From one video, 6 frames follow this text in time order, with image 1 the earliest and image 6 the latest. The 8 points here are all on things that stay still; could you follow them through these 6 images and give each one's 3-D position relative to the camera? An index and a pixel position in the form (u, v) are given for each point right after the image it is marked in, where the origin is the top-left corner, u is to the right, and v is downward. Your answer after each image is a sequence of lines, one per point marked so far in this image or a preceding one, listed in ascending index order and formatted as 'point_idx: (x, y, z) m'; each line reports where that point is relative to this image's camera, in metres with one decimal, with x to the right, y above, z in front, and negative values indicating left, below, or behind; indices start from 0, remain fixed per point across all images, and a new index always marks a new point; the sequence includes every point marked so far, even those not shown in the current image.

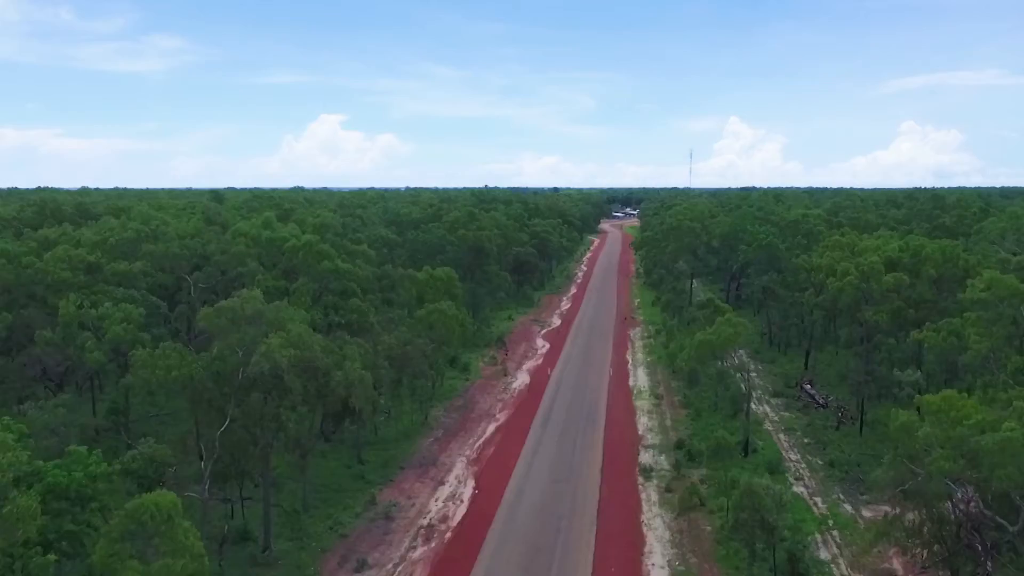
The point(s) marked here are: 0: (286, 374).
0: (-3.8, -1.5, +17.4) m
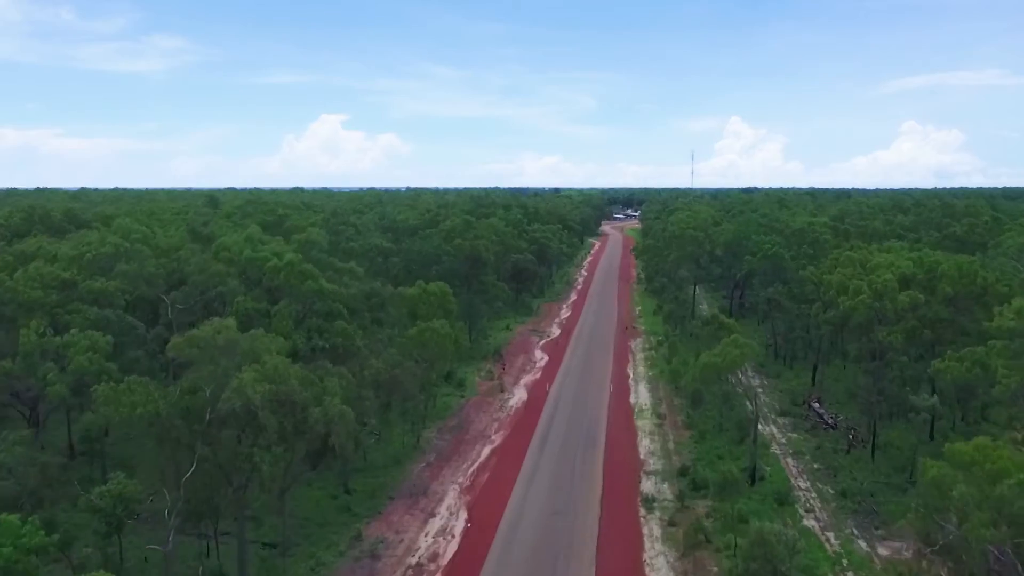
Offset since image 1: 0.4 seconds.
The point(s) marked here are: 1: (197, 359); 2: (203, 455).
0: (-3.9, -1.9, +16.1) m
1: (-5.3, -1.2, +17.2) m
2: (-5.0, -2.7, +16.6) m
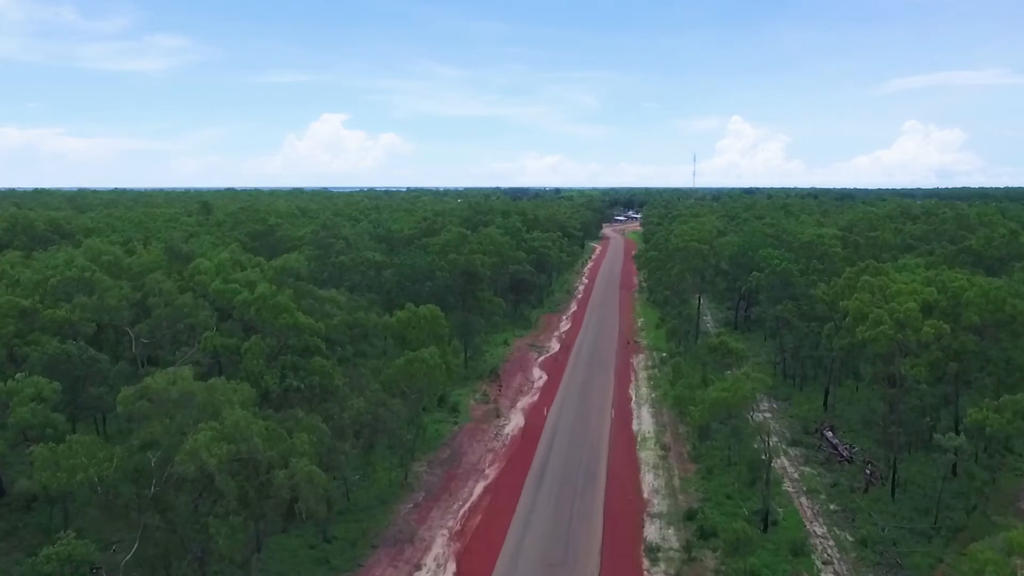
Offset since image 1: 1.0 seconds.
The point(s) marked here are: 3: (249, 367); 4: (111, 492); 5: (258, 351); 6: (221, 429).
0: (-4.1, -2.6, +14.3) m
1: (-5.4, -1.9, +15.4) m
2: (-5.1, -3.4, +14.7) m
3: (-5.0, -1.5, +19.6) m
4: (-5.7, -2.9, +14.5) m
5: (-4.9, -1.2, +19.9) m
6: (-4.2, -2.0, +14.8) m
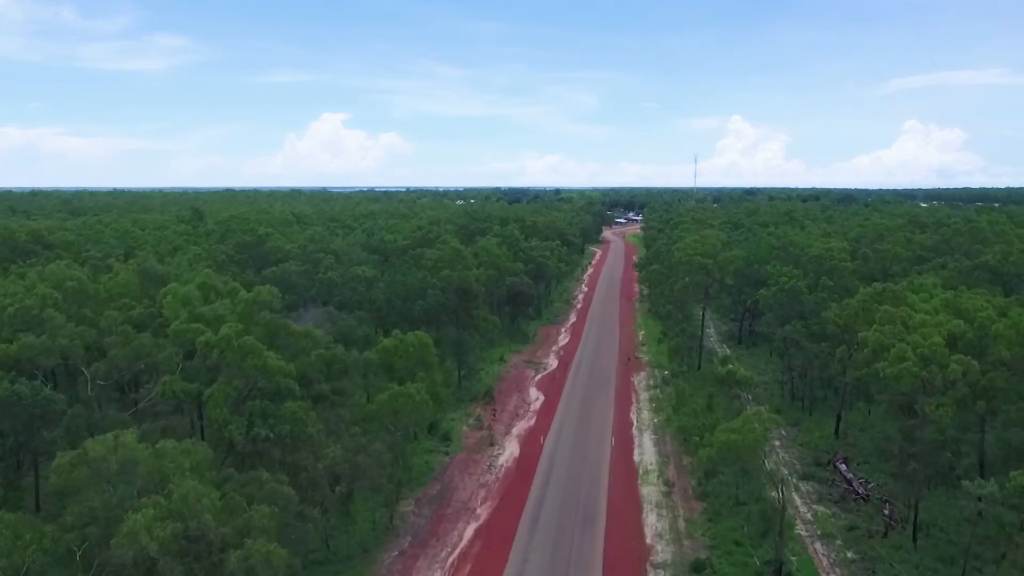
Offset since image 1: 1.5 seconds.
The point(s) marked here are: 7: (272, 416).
0: (-4.3, -3.3, +12.5) m
1: (-5.6, -2.6, +13.6) m
2: (-5.3, -4.1, +12.9) m
3: (-5.2, -2.2, +17.8) m
4: (-5.8, -3.6, +12.7) m
5: (-5.1, -1.9, +18.1) m
6: (-4.4, -2.7, +13.0) m
7: (-4.3, -2.3, +18.5) m
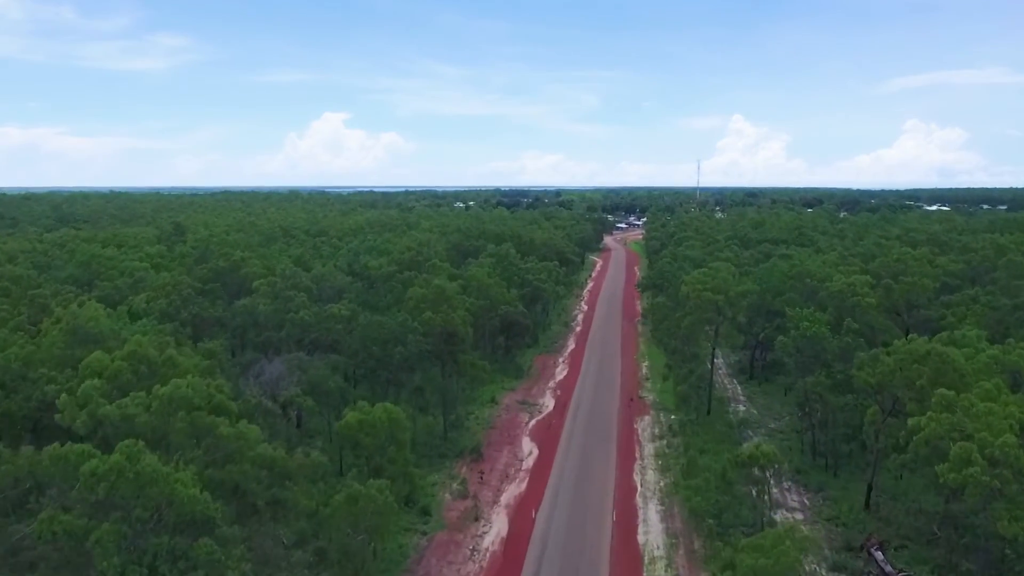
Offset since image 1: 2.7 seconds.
0: (-4.7, -4.9, +8.5) m
1: (-6.0, -4.1, +9.6) m
2: (-5.7, -5.6, +9.0) m
3: (-5.5, -3.7, +13.8) m
4: (-6.2, -5.1, +8.8) m
5: (-5.5, -3.5, +14.2) m
6: (-4.7, -4.3, +9.1) m
7: (-4.7, -3.9, +14.6) m
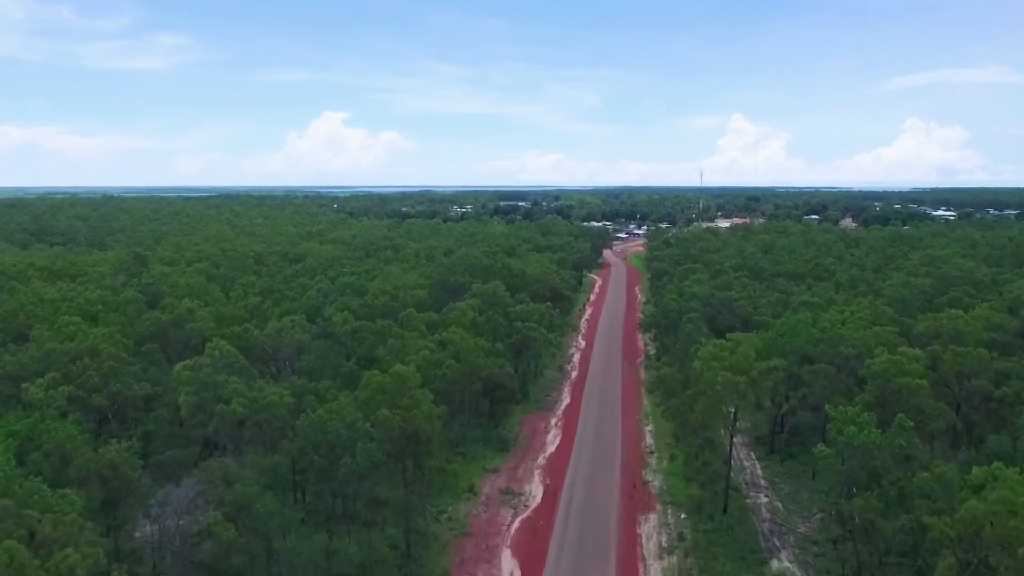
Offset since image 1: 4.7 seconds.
0: (-5.3, -7.5, +1.8) m
1: (-6.7, -6.7, +2.9) m
2: (-6.4, -8.2, +2.2) m
3: (-6.2, -6.4, +7.1) m
4: (-6.9, -7.7, +2.0) m
5: (-6.1, -6.1, +7.5) m
6: (-5.4, -6.9, +2.3) m
7: (-5.4, -6.5, +7.9) m
